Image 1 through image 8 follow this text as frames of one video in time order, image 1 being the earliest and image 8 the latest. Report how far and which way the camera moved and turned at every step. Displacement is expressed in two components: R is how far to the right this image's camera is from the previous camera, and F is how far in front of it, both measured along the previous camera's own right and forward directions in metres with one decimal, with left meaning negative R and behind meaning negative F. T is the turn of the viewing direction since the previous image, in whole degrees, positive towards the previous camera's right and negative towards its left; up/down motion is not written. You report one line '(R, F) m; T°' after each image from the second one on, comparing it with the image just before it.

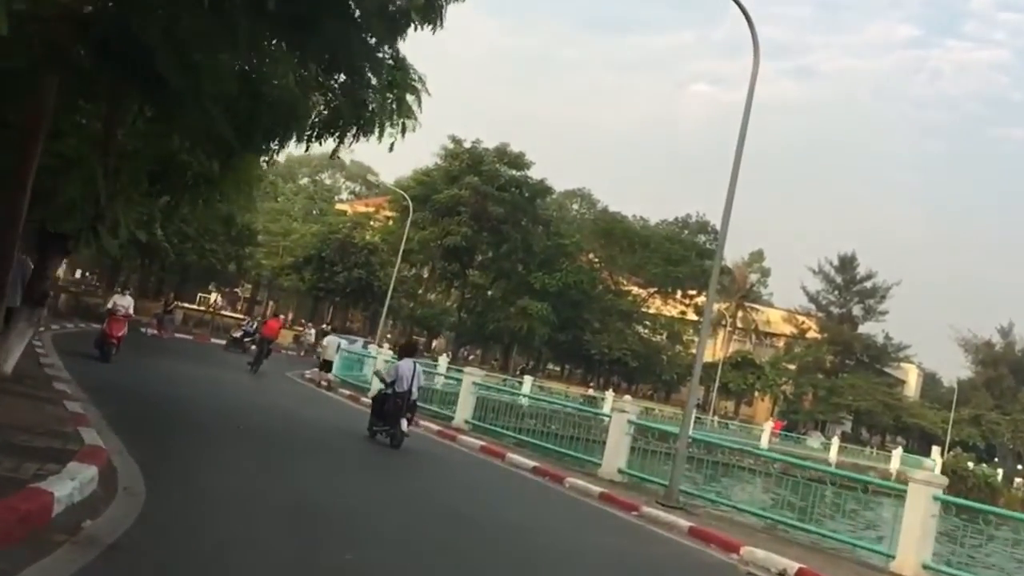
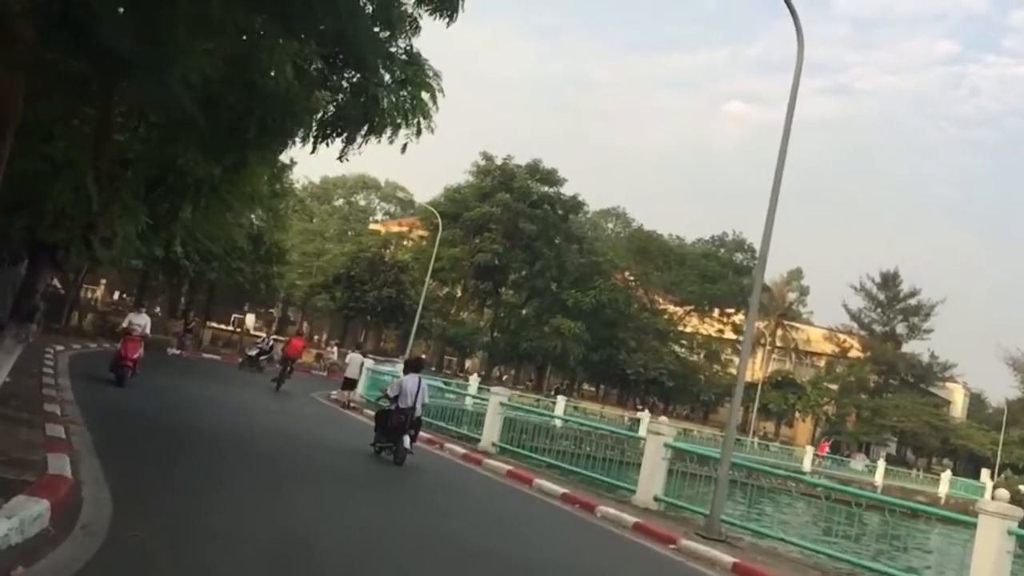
(+0.1, +0.9) m; -2°
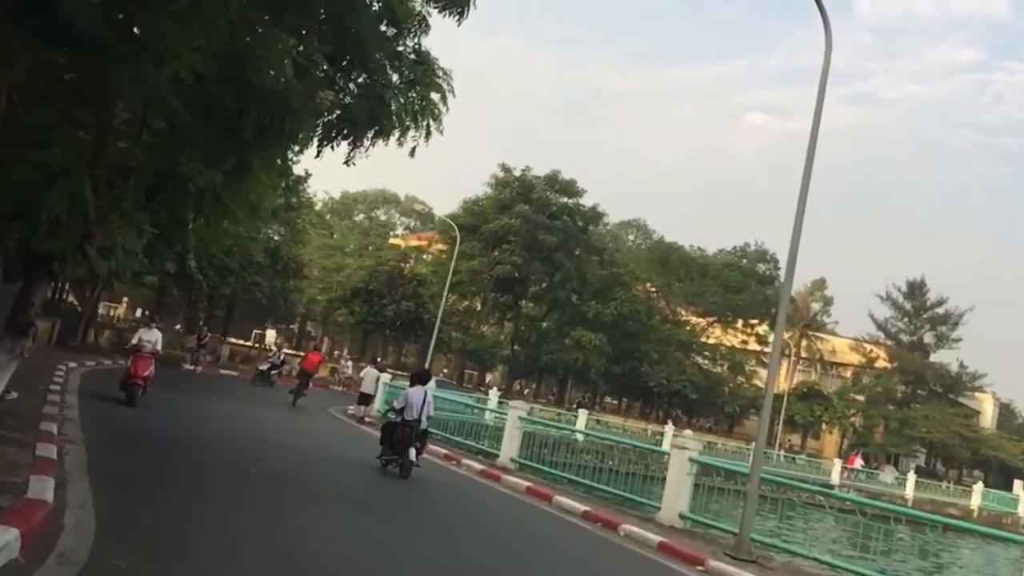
(+0.1, +0.5) m; -1°
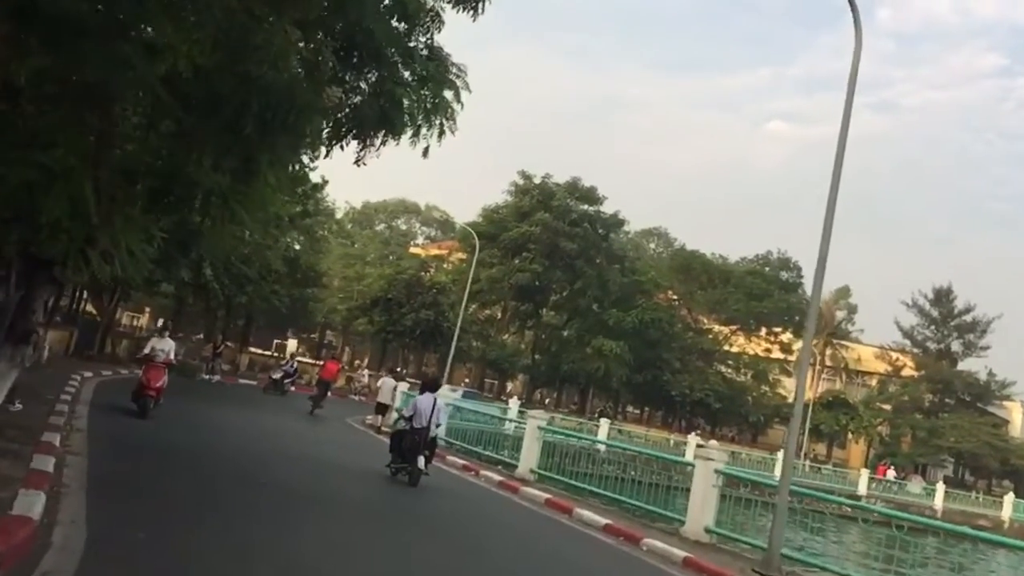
(0.0, +0.4) m; -1°
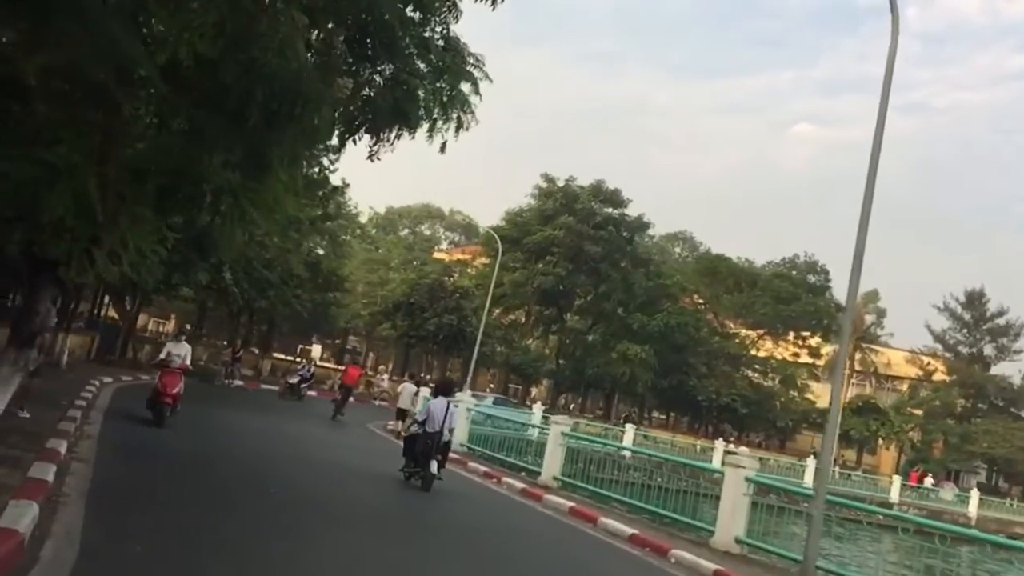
(0.0, +0.4) m; -1°
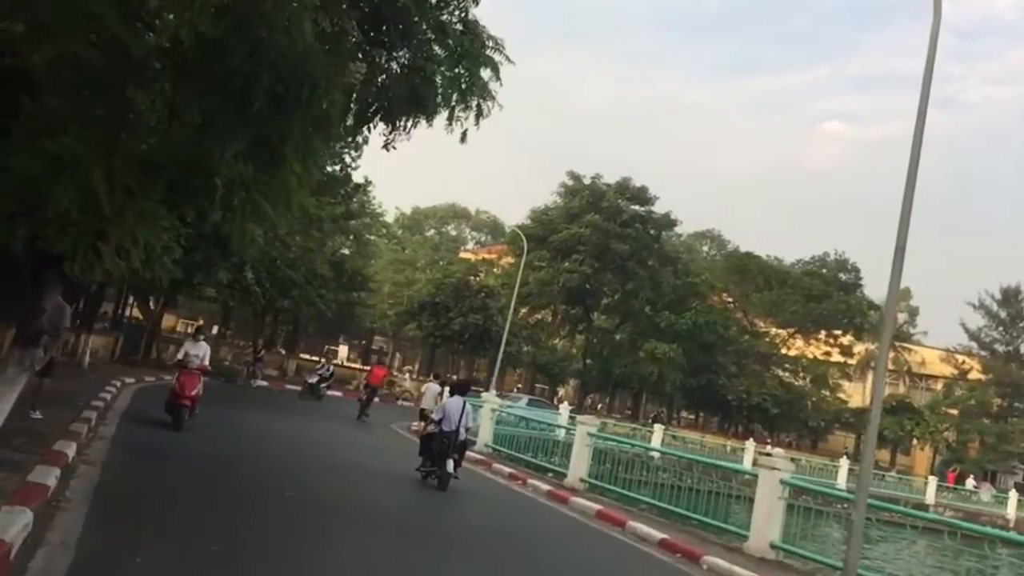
(0.0, +0.4) m; -2°
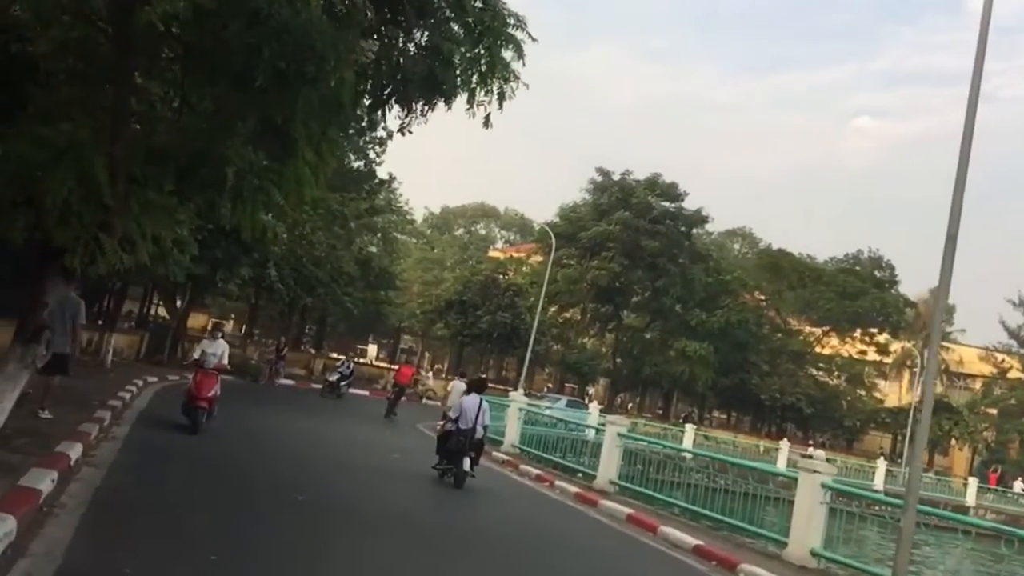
(+0.1, +0.5) m; -2°
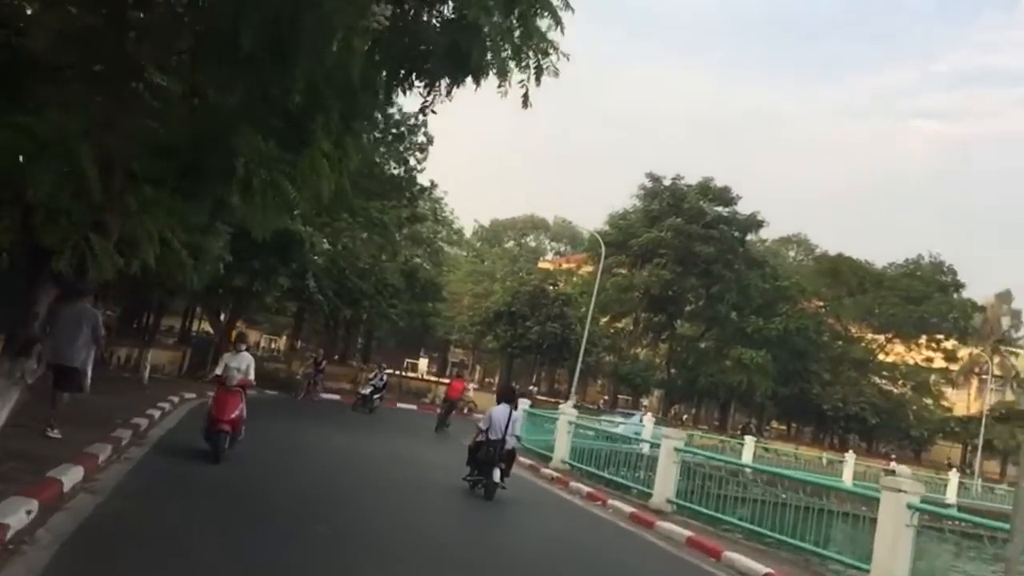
(+0.1, +1.0) m; -3°
